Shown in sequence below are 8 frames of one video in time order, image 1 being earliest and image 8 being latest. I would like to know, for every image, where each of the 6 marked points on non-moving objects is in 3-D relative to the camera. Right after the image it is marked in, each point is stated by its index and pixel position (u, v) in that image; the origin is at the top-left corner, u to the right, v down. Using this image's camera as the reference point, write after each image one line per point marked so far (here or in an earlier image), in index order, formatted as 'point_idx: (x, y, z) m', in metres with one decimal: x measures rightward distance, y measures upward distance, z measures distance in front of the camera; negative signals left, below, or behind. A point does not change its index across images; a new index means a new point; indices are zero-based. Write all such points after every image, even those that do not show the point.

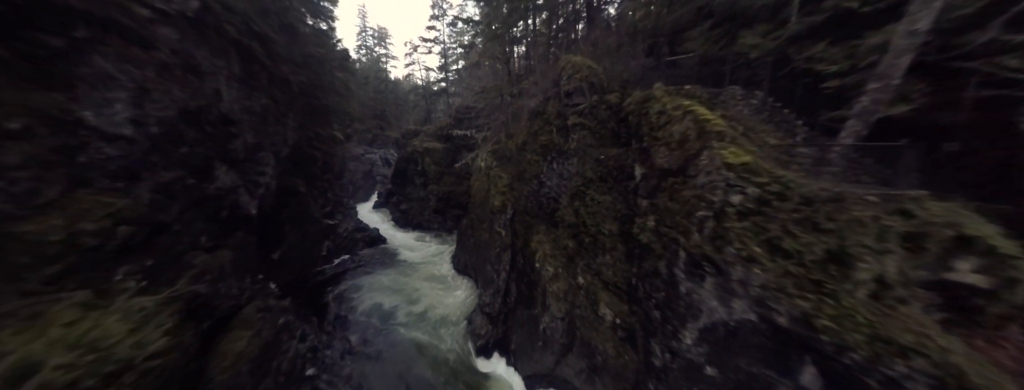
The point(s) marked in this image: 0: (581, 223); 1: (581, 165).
0: (+2.5, -1.0, +9.0) m
1: (+2.6, +1.1, +9.4) m
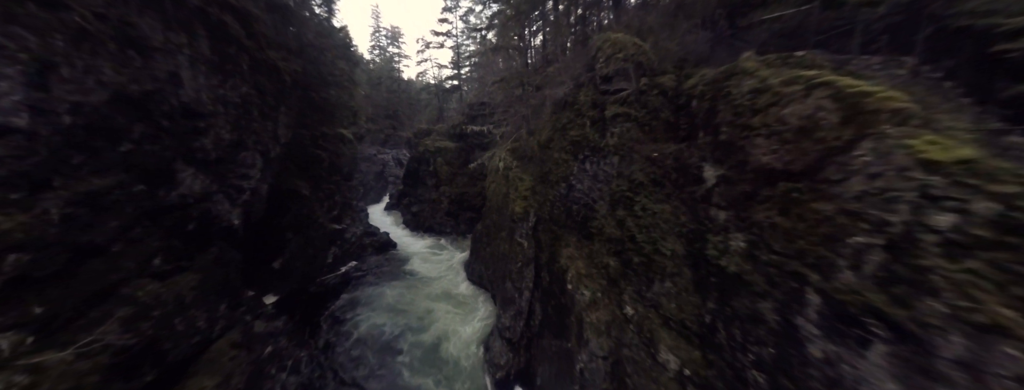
0: (+3.4, -1.2, +7.2) m
1: (+3.5, +0.9, +7.6) m
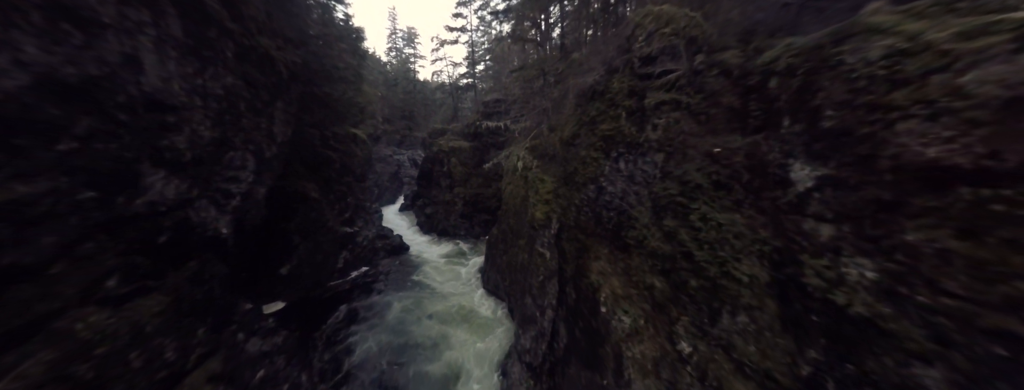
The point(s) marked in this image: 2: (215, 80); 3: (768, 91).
0: (+3.9, -1.4, +5.8) m
1: (+4.1, +0.8, +6.1) m
2: (-6.5, +2.5, +5.3) m
3: (+5.2, +2.1, +5.0) m
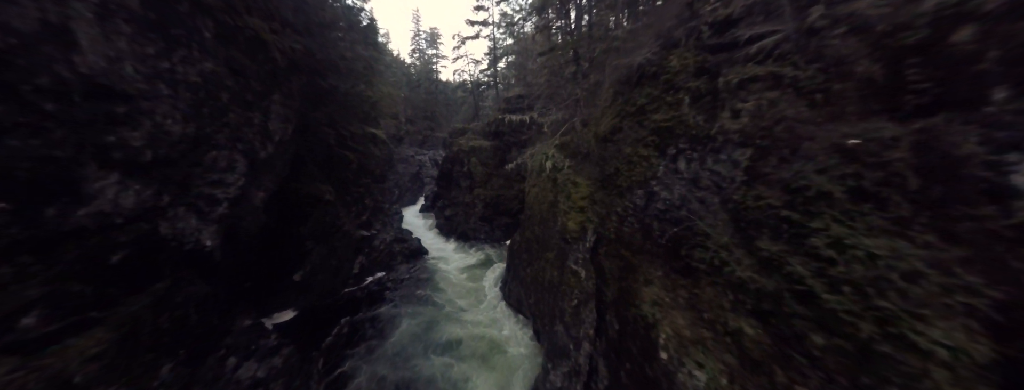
0: (+4.5, -1.6, +4.0) m
1: (+4.7, +0.6, +4.4) m
2: (-5.9, +2.4, +4.4) m
3: (+5.7, +1.9, +3.1) m
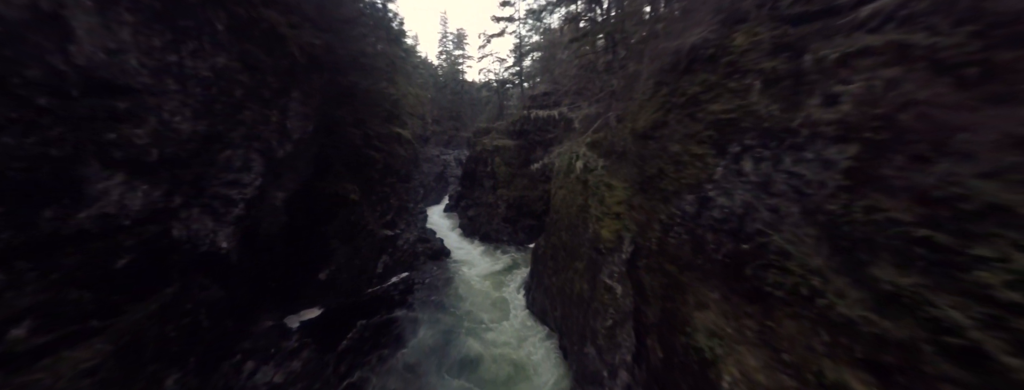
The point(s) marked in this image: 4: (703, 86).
0: (+4.9, -1.7, +2.9) m
1: (+5.1, +0.4, +3.2) m
2: (-5.4, +2.3, +4.2) m
3: (+6.0, +1.7, +1.9) m
4: (+4.5, +2.5, +5.7) m
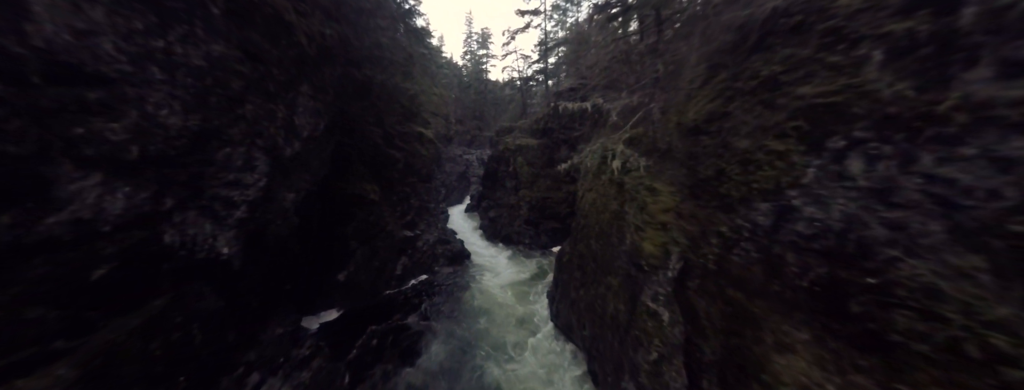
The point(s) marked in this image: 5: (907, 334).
0: (+5.1, -1.9, +1.6) m
1: (+5.4, +0.2, +1.9) m
2: (-4.9, +2.3, +3.8) m
3: (+6.2, +1.6, +0.5) m
4: (+5.0, +2.4, +4.5) m
5: (+4.9, -1.7, +3.1) m
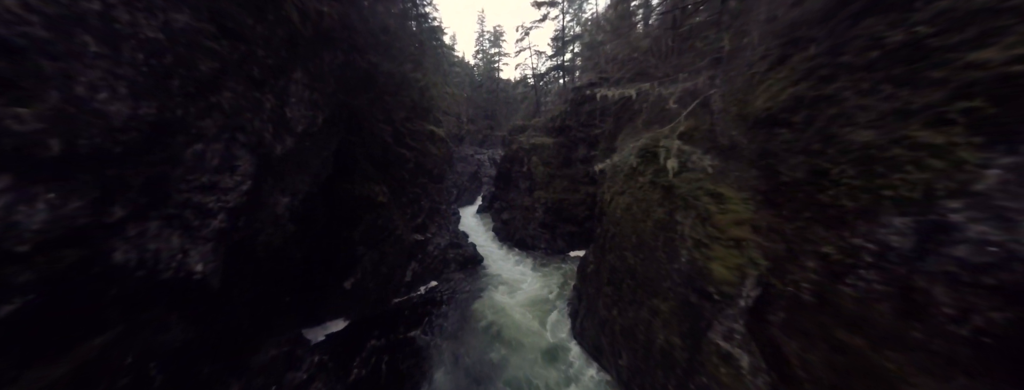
0: (+5.5, -2.0, +0.4) m
1: (+5.8, +0.1, +0.6) m
2: (-4.4, +2.2, +2.9) m
3: (+6.5, +1.4, -0.8) m
4: (+5.5, +2.2, +3.2) m
5: (+5.3, -1.8, +1.8) m
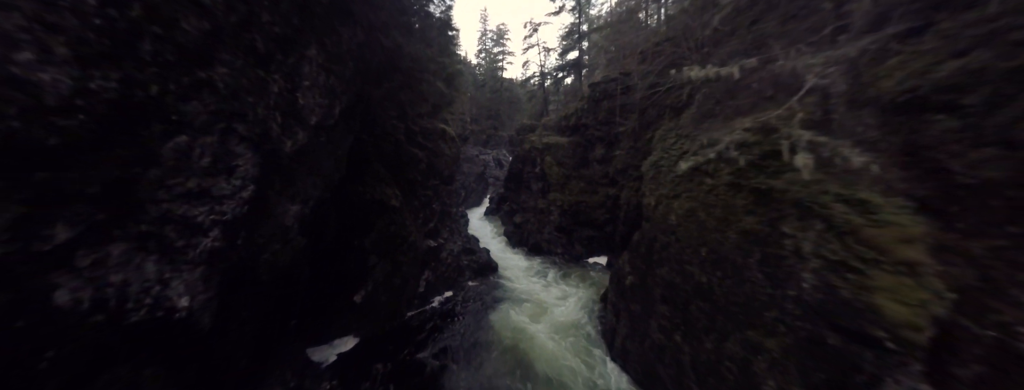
0: (+6.6, -2.1, -0.8) m
1: (+6.9, 0.0, -0.6) m
2: (-3.3, +2.1, +1.9) m
3: (+7.6, +1.3, -2.0) m
4: (+6.7, +2.1, +2.0) m
5: (+6.5, -1.9, +0.6) m
